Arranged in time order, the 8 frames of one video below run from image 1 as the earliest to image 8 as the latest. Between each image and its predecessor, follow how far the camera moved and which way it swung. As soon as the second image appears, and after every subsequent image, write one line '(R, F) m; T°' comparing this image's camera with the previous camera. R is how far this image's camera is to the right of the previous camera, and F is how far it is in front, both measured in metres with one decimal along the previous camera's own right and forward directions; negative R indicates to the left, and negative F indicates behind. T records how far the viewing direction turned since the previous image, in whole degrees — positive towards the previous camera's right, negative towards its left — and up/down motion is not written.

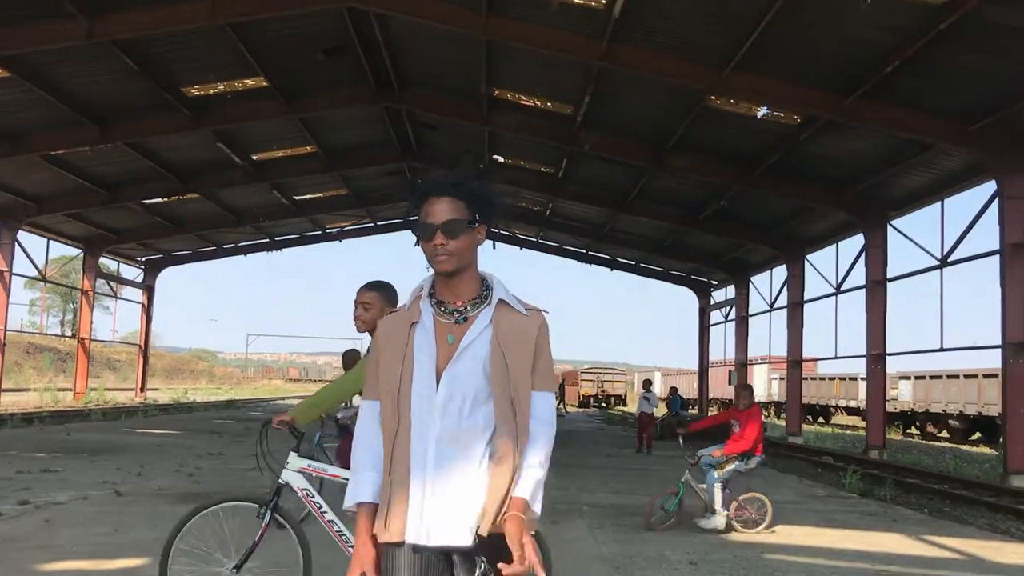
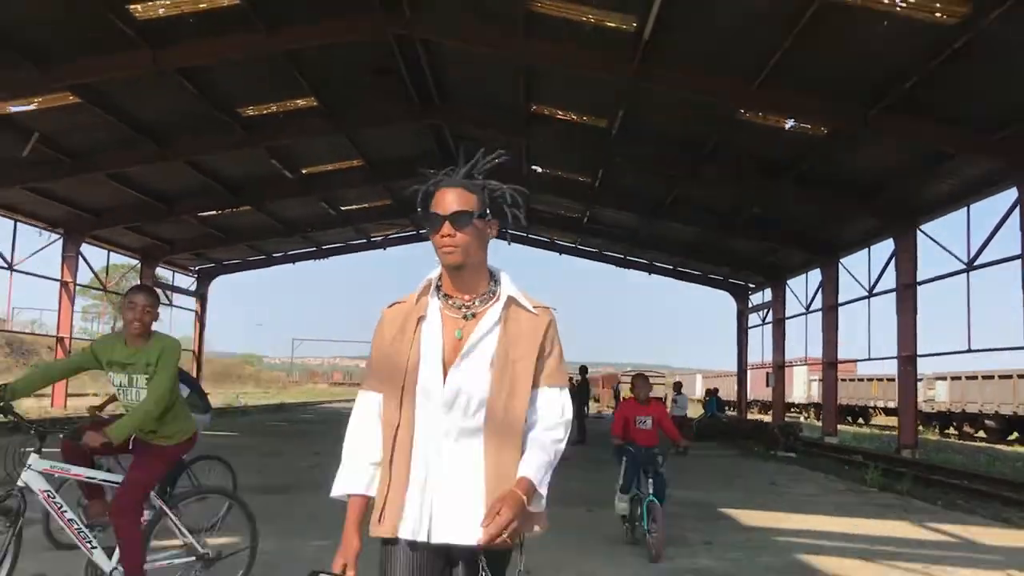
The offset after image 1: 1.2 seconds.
(0.0, -0.6) m; -3°
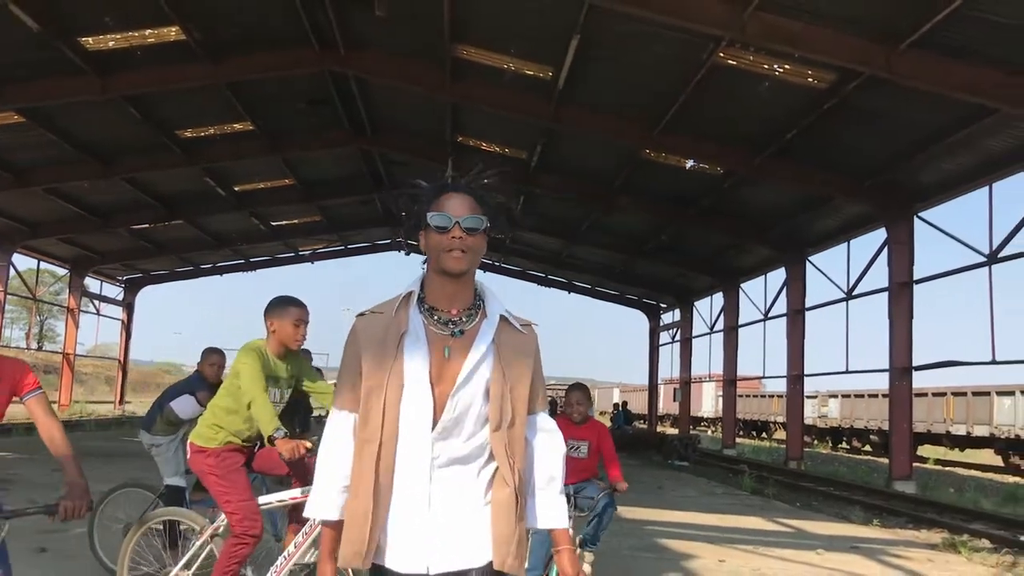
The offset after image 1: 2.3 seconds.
(0.0, -1.0) m; +5°
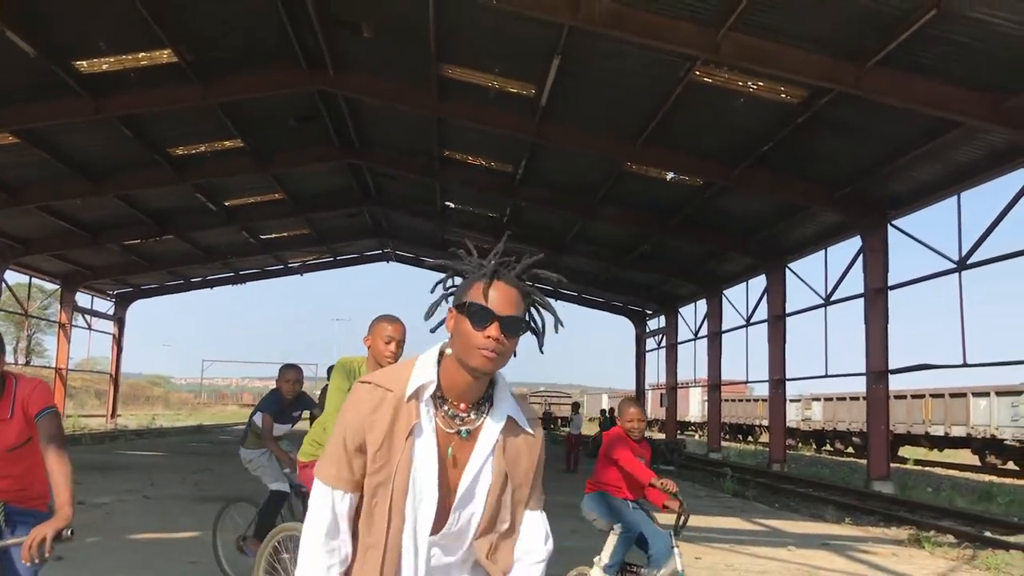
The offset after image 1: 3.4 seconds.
(0.0, -0.3) m; +1°
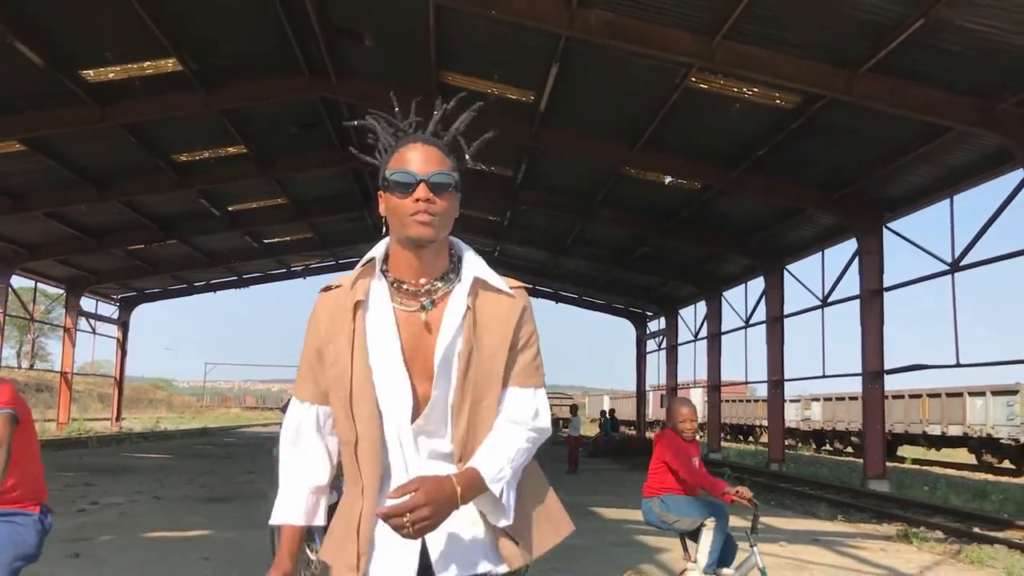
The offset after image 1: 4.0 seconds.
(0.0, -0.2) m; 0°
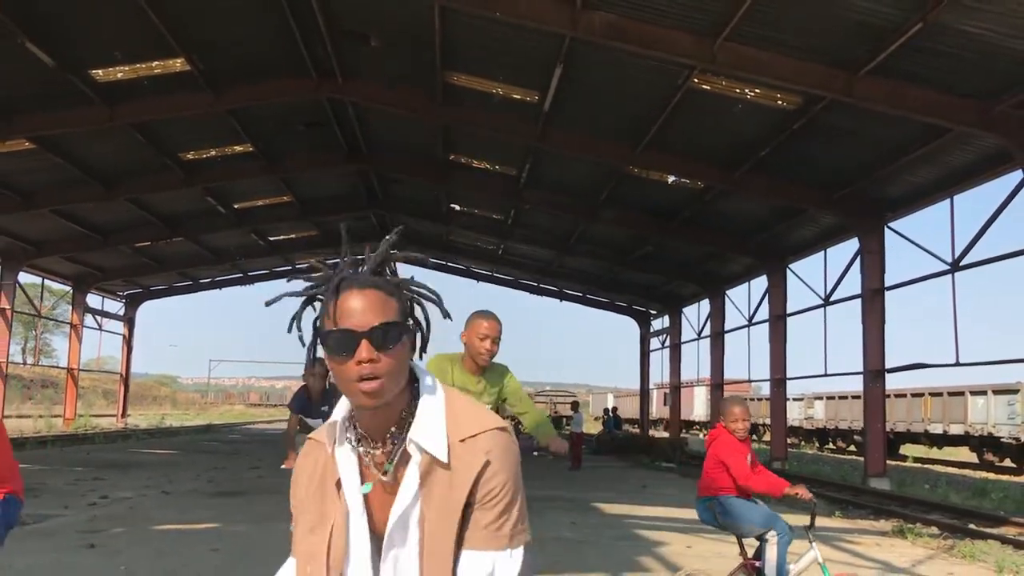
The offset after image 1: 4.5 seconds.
(0.0, -0.1) m; 0°
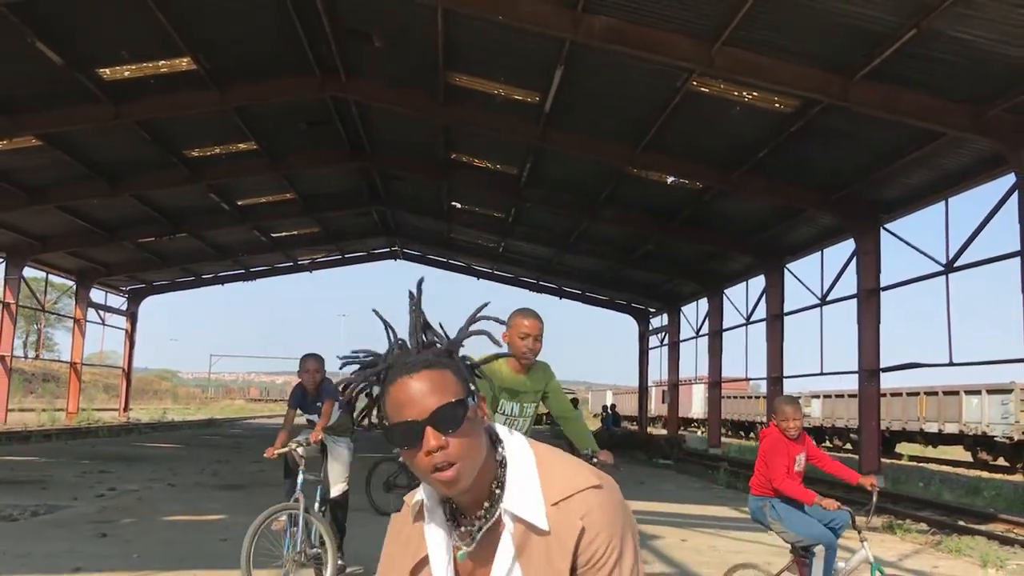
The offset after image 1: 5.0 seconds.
(0.0, -0.2) m; 0°
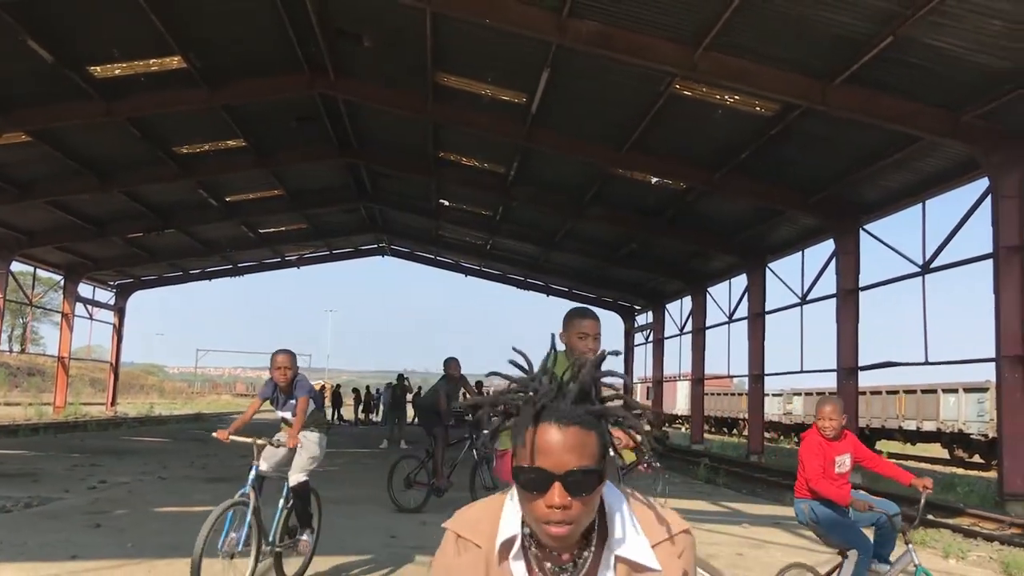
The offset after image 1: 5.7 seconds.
(0.0, -0.2) m; +1°
